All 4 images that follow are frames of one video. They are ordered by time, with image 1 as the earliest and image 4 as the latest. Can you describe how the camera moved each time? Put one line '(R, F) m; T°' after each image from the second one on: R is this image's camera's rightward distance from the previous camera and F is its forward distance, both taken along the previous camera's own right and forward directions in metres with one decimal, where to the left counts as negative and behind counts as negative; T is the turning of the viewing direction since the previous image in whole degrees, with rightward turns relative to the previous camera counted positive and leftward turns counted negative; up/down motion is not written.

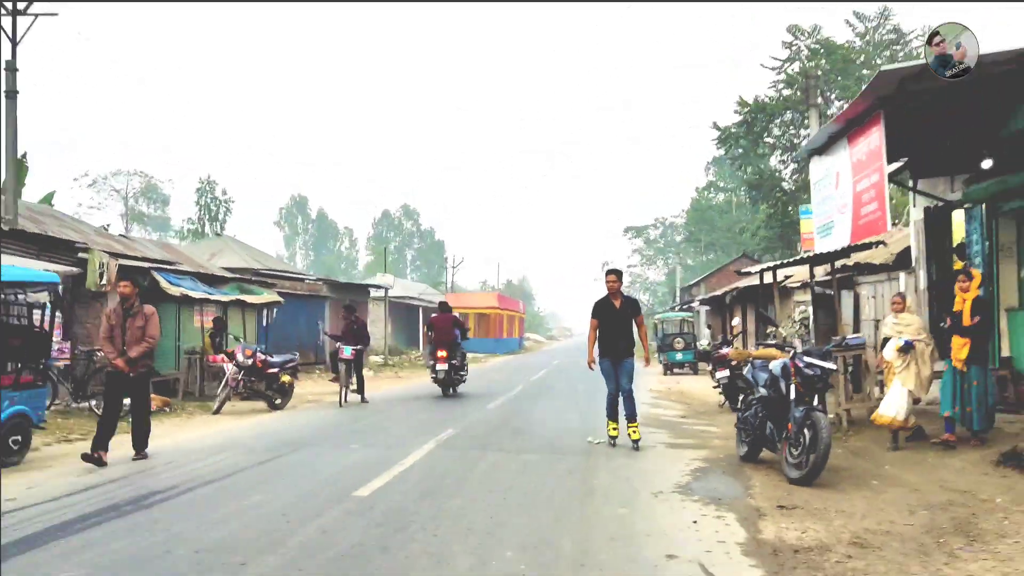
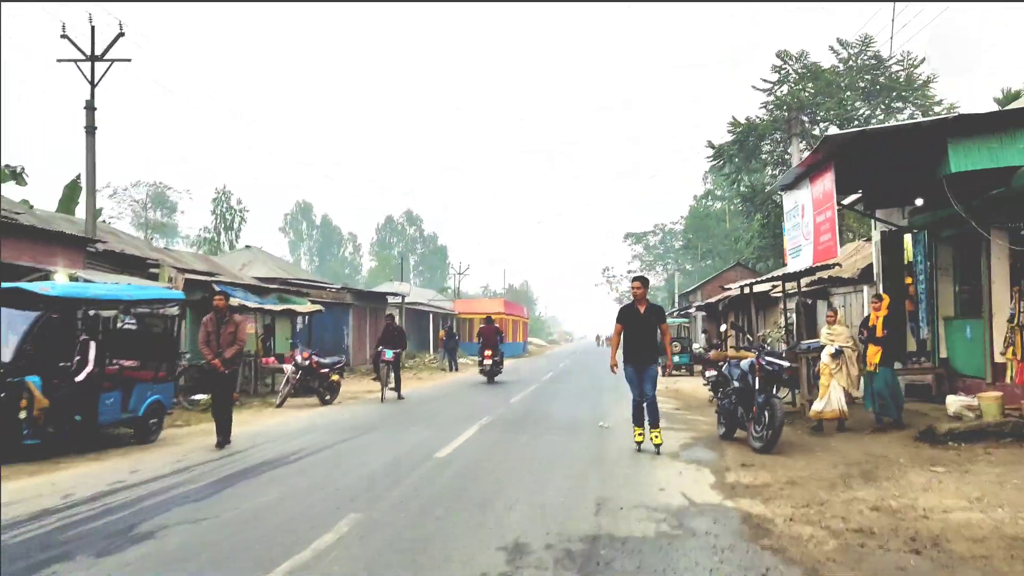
(-0.3, -1.9) m; 0°
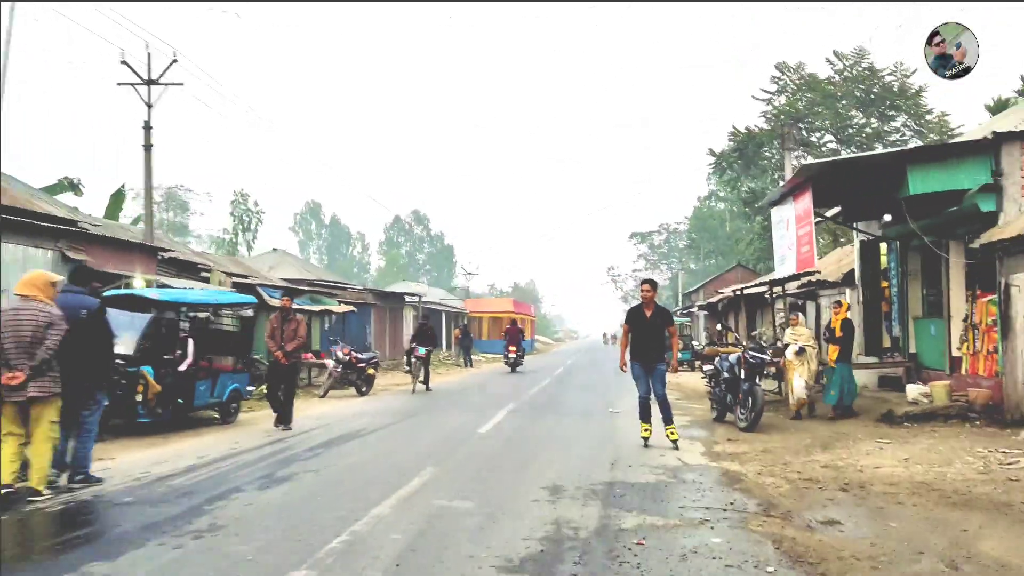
(-0.3, -1.5) m; 0°
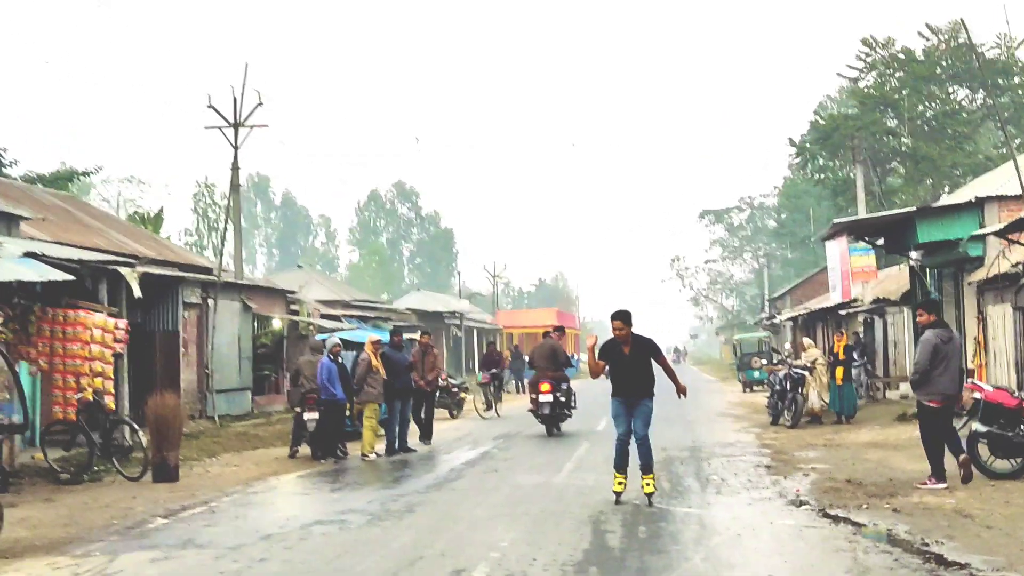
(-0.5, -3.4) m; -5°
